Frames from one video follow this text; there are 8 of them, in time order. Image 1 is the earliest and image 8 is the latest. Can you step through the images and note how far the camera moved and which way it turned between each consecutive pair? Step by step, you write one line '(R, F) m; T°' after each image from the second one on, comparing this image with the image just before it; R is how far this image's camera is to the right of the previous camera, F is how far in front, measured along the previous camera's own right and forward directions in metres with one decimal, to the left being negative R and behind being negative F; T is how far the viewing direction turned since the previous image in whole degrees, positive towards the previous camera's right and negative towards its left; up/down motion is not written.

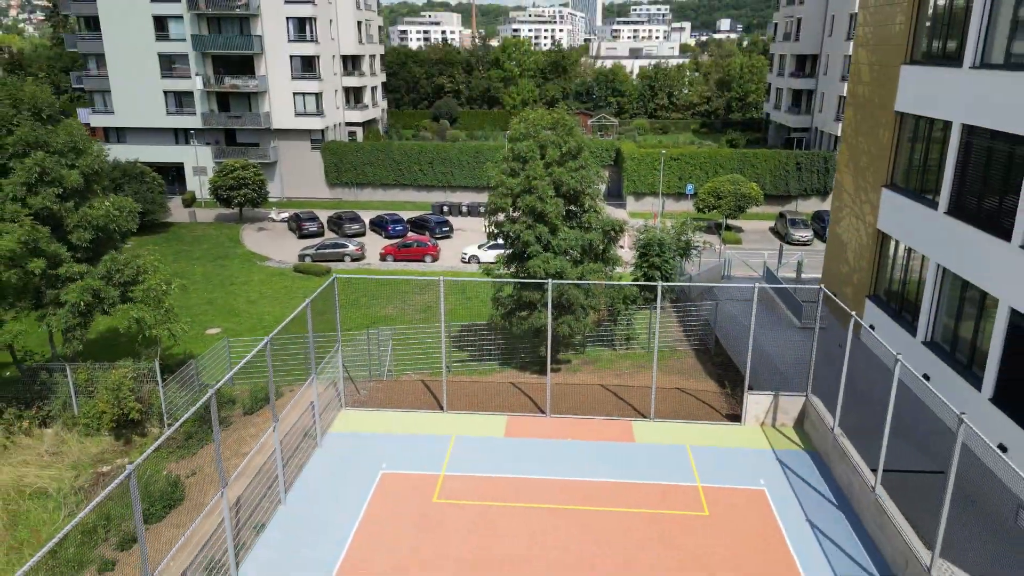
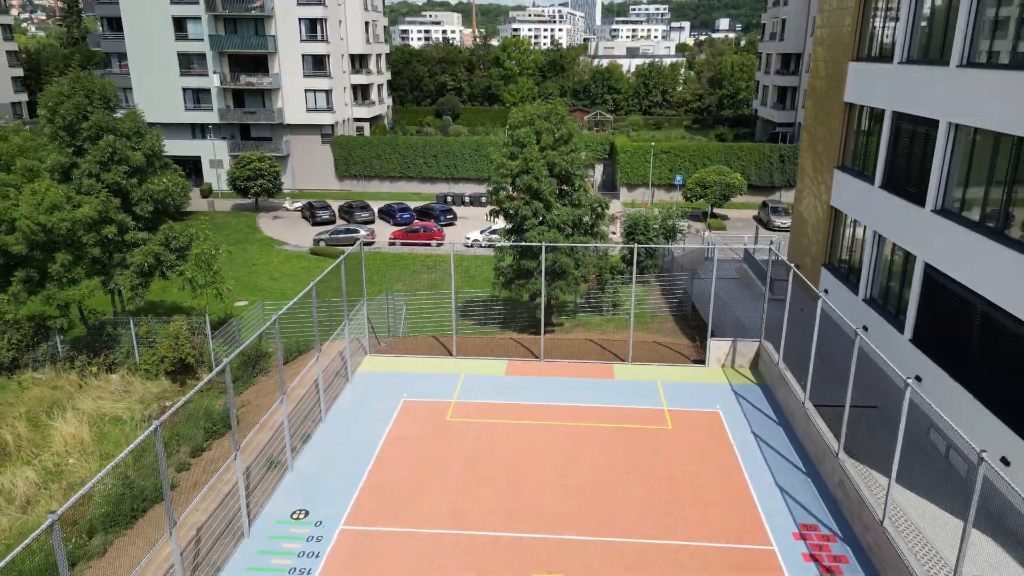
(0.0, -2.5) m; 0°
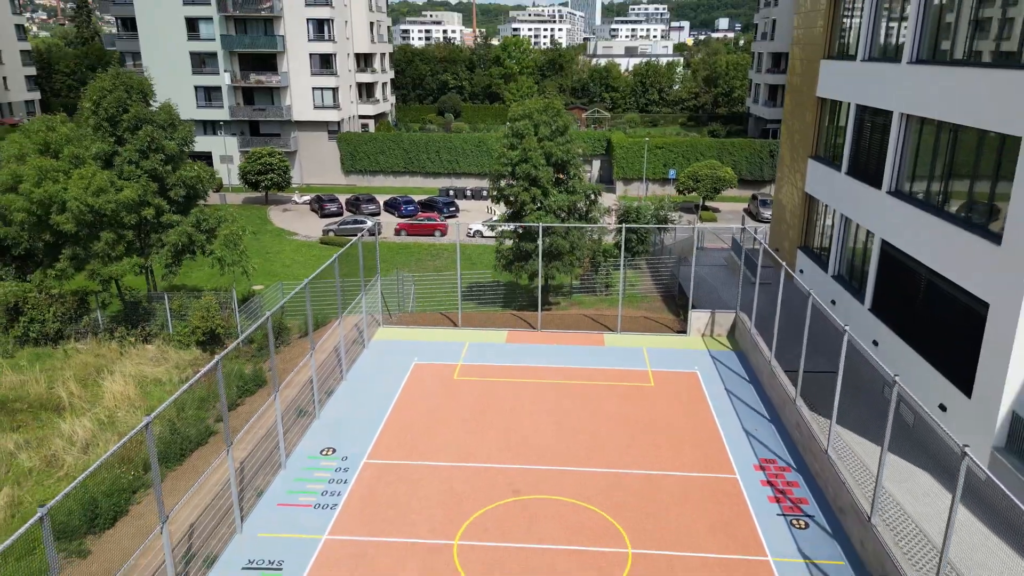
(0.0, -1.7) m; 0°
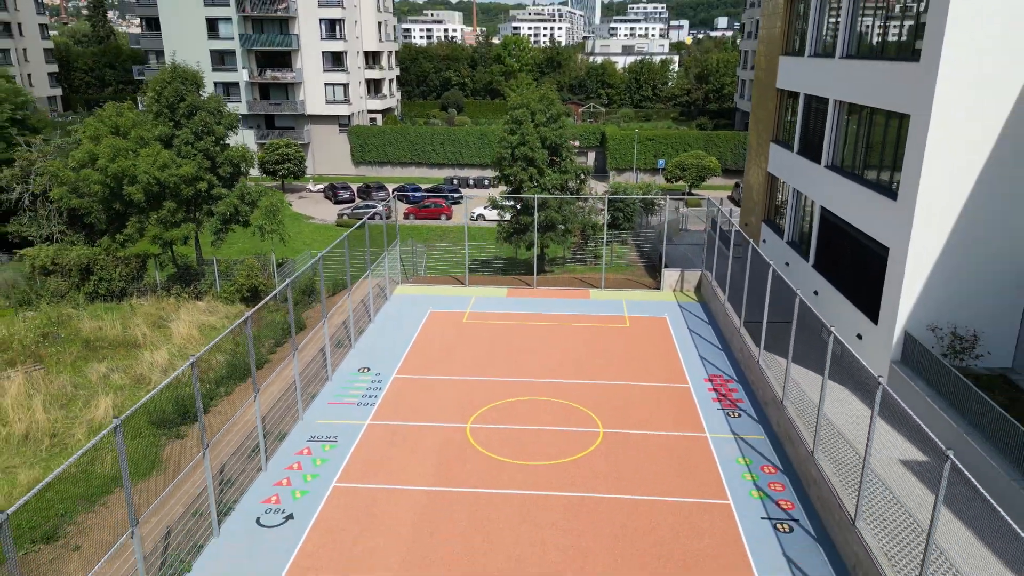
(0.0, -3.1) m; 0°
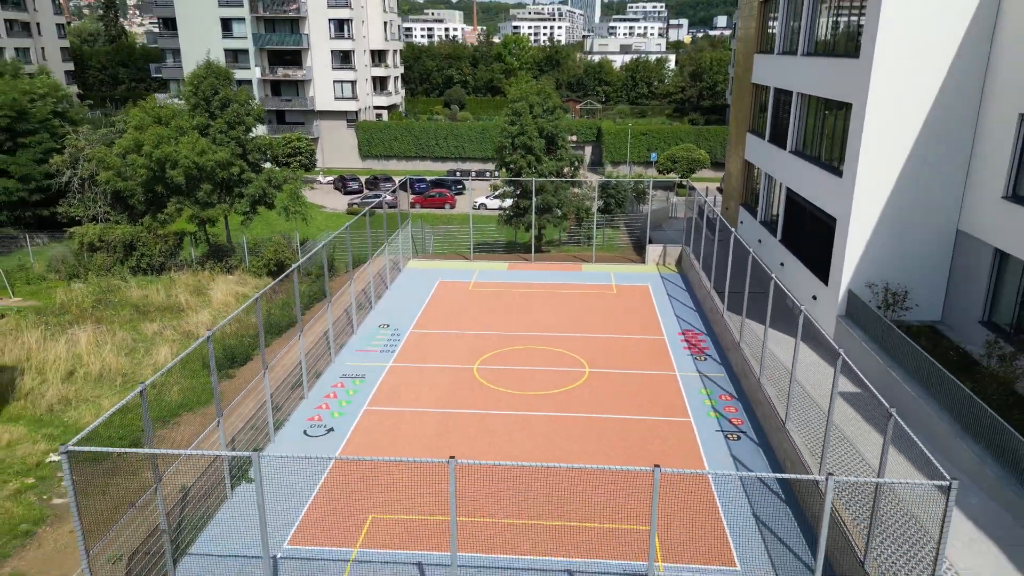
(0.0, -2.4) m; 0°
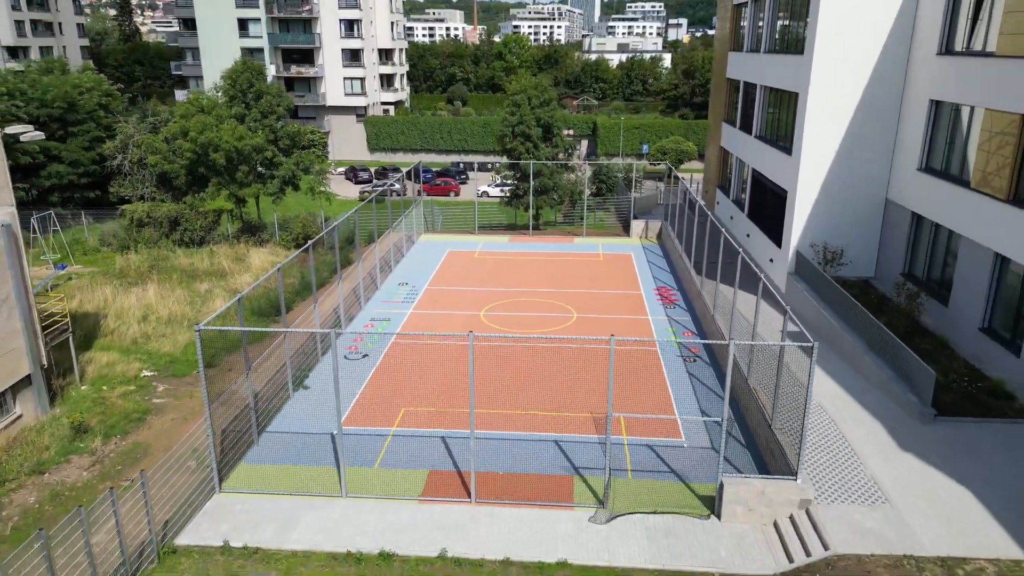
(0.0, -3.1) m; 0°
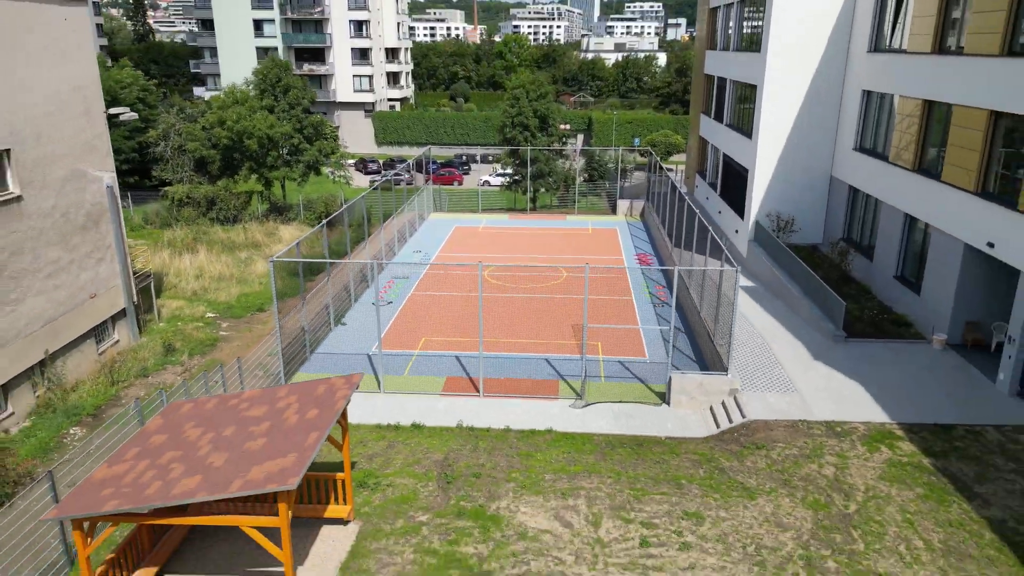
(0.0, -3.3) m; 0°
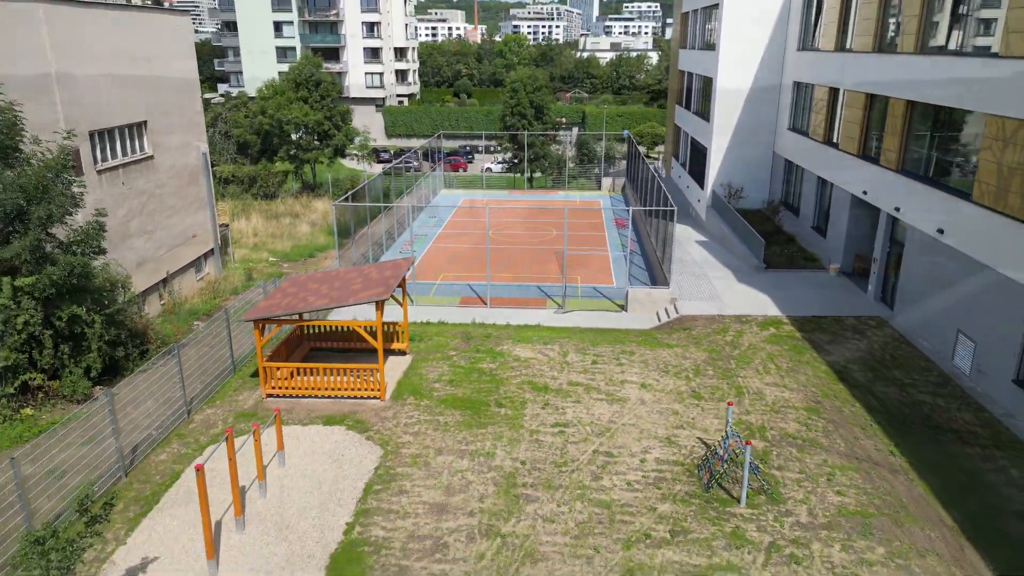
(0.0, -5.0) m; 0°
